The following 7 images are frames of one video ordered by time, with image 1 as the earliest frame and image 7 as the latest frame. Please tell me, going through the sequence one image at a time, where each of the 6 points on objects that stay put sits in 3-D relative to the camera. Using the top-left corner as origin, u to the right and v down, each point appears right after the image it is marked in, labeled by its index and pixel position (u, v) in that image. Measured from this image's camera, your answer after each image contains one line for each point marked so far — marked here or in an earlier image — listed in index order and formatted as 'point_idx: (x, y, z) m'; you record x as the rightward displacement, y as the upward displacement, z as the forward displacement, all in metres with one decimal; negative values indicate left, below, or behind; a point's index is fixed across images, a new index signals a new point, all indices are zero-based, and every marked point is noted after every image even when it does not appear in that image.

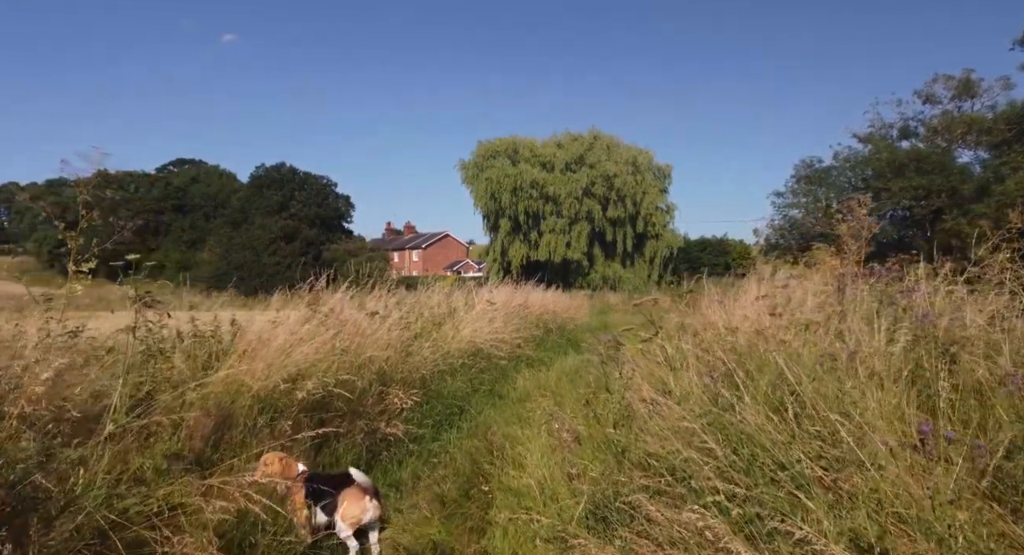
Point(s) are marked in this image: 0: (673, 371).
0: (+1.3, -0.8, +5.4) m
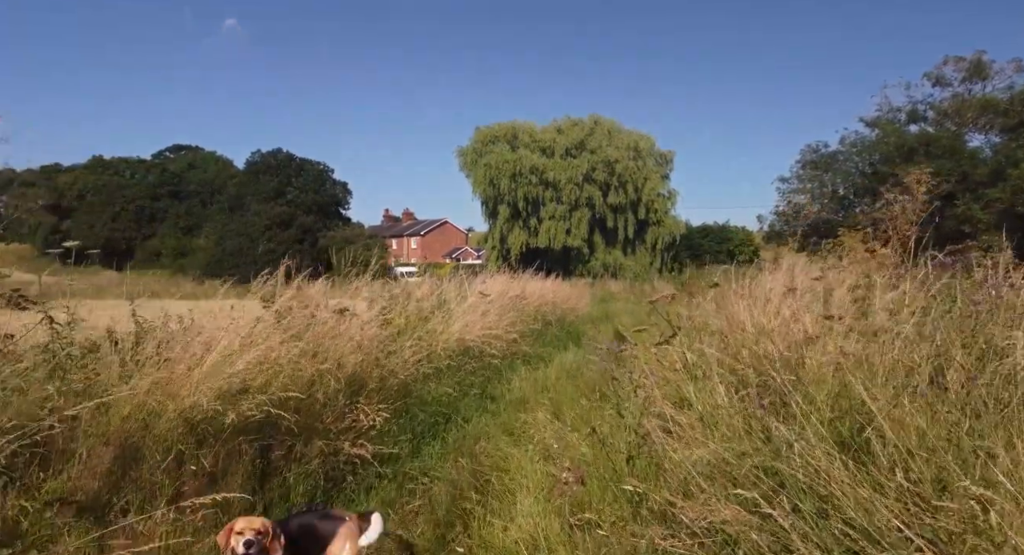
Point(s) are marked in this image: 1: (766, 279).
0: (+1.2, -0.7, +4.5) m
1: (+4.3, -0.1, +12.1) m
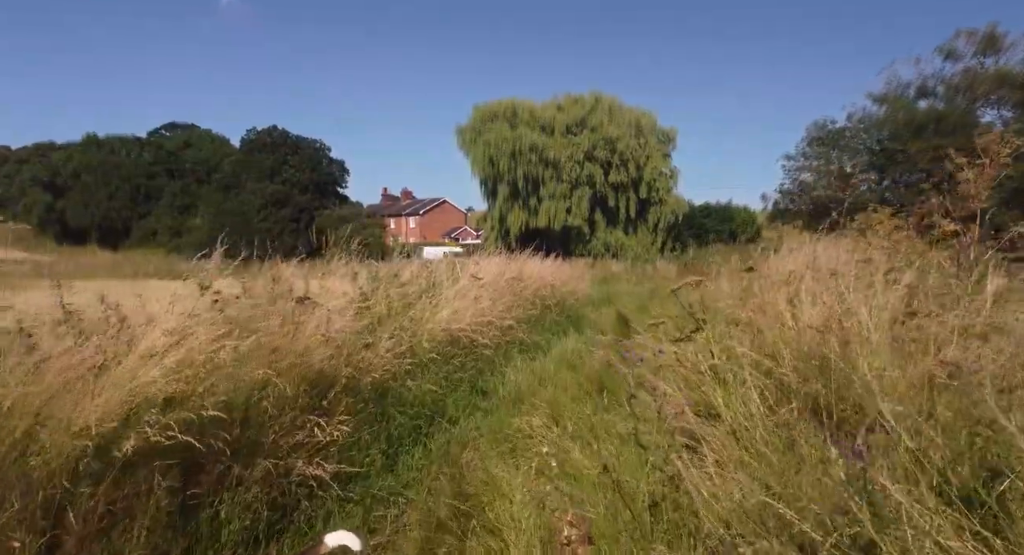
0: (+1.1, -0.6, +3.7) m
1: (+4.2, +0.2, +11.3) m
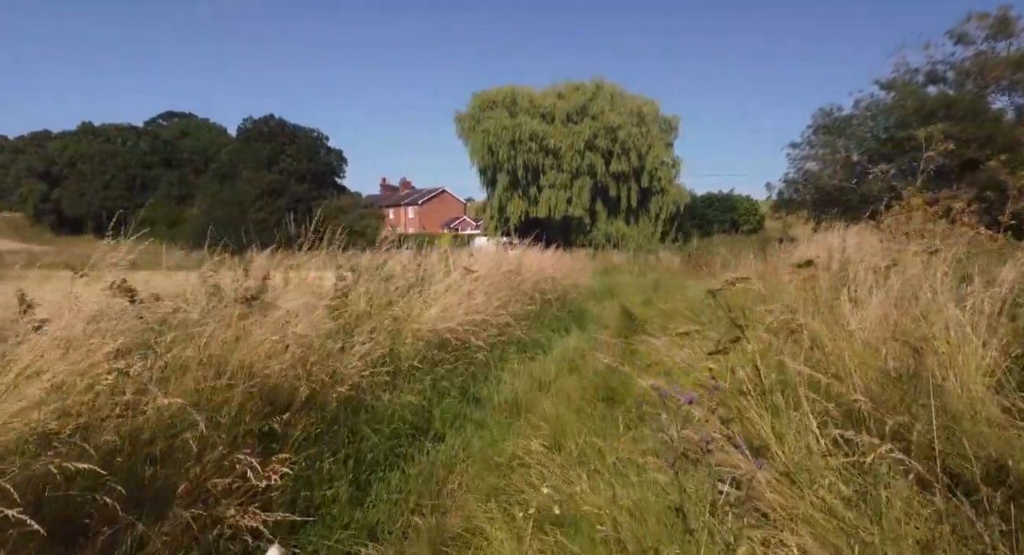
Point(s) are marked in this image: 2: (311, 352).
0: (+1.1, -0.6, +2.8) m
1: (+4.2, +0.3, +10.5) m
2: (-1.3, -0.5, +4.6) m
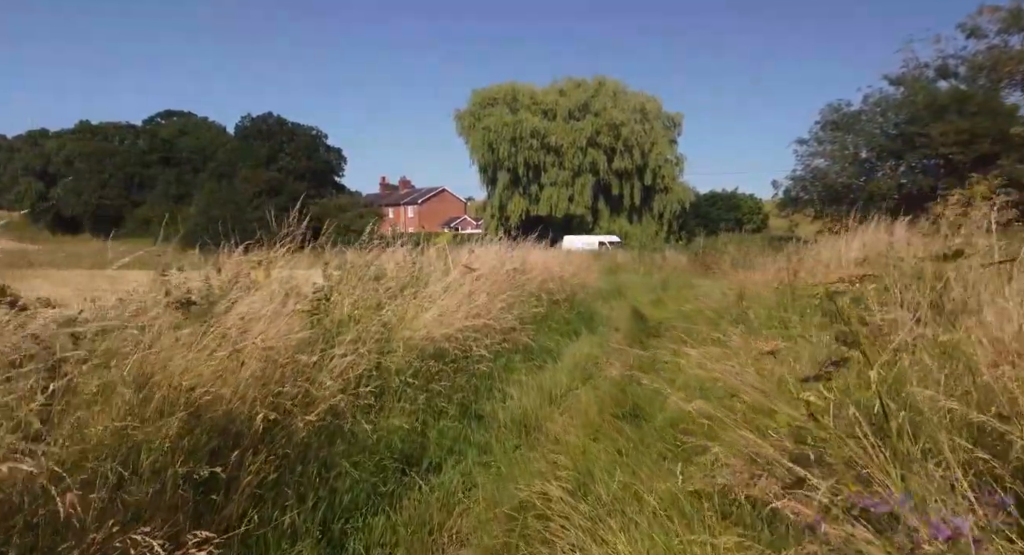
0: (+1.2, -0.6, +2.0) m
1: (+4.3, +0.3, +9.6) m
2: (-1.2, -0.5, +3.7) m
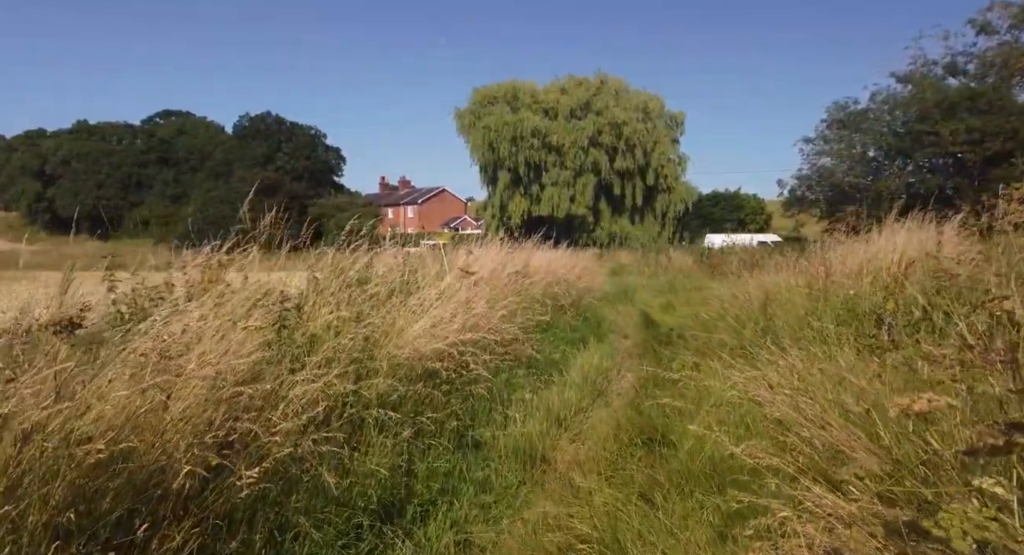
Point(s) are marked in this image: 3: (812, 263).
0: (+1.2, -0.6, +1.2) m
1: (+4.3, +0.3, +8.8) m
2: (-1.2, -0.5, +2.9) m
3: (+4.4, +0.2, +10.1) m
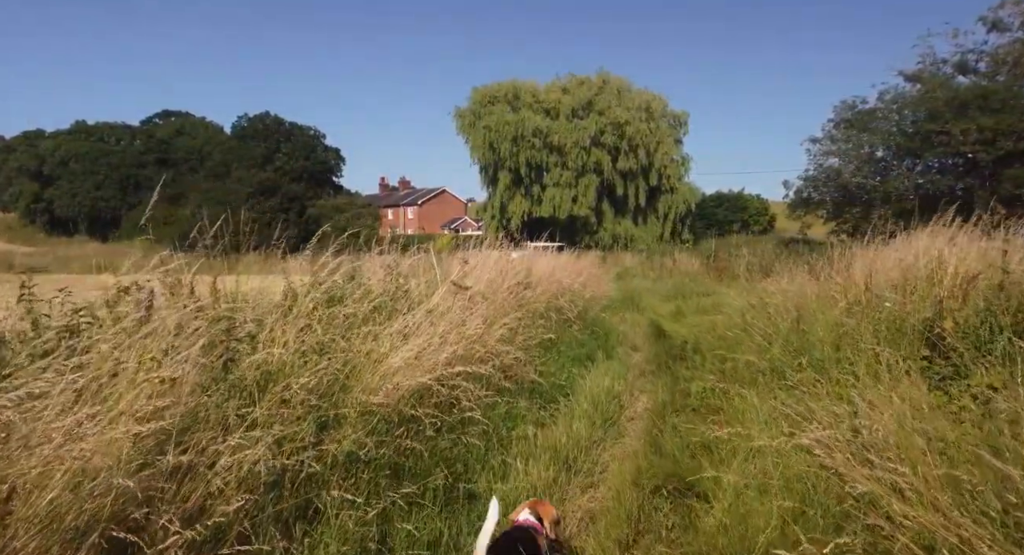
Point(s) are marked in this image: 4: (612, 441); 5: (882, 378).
0: (+1.2, -0.8, +0.4) m
1: (+4.3, +0.2, +8.0) m
2: (-1.2, -0.6, +2.1) m
3: (+4.4, +0.1, +9.2) m
4: (+0.7, -1.2, +5.0) m
5: (+2.5, -0.7, +4.7) m
